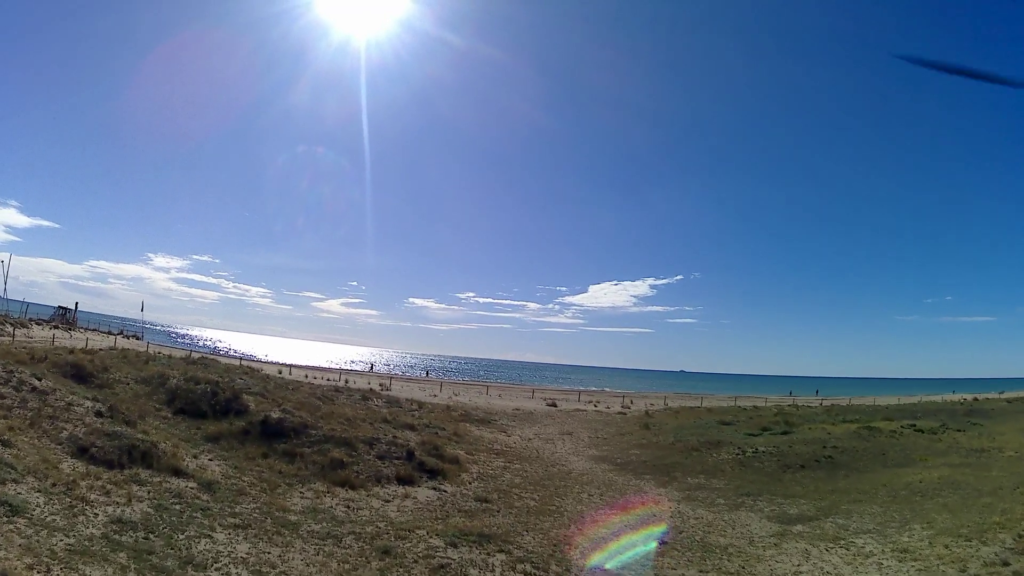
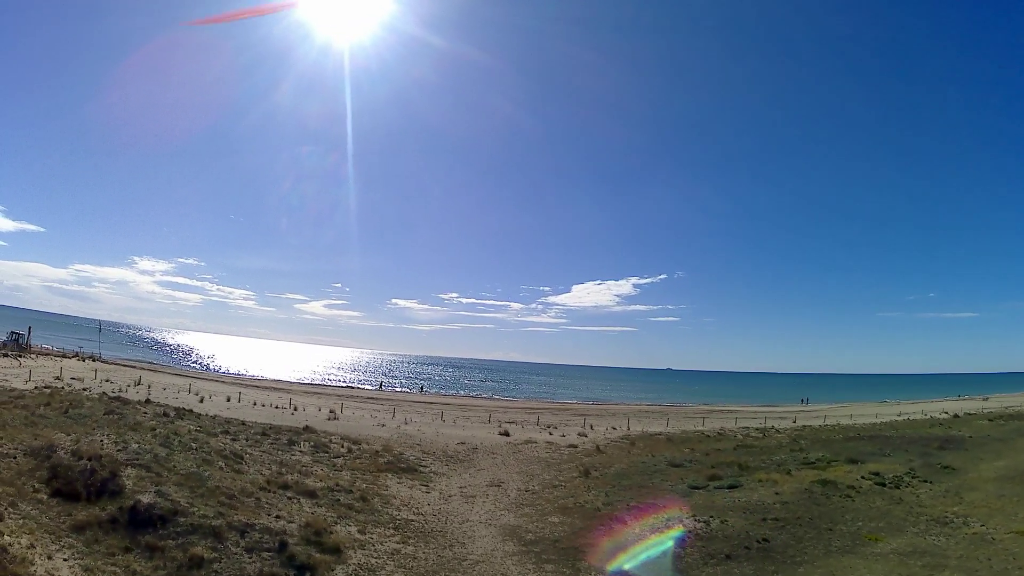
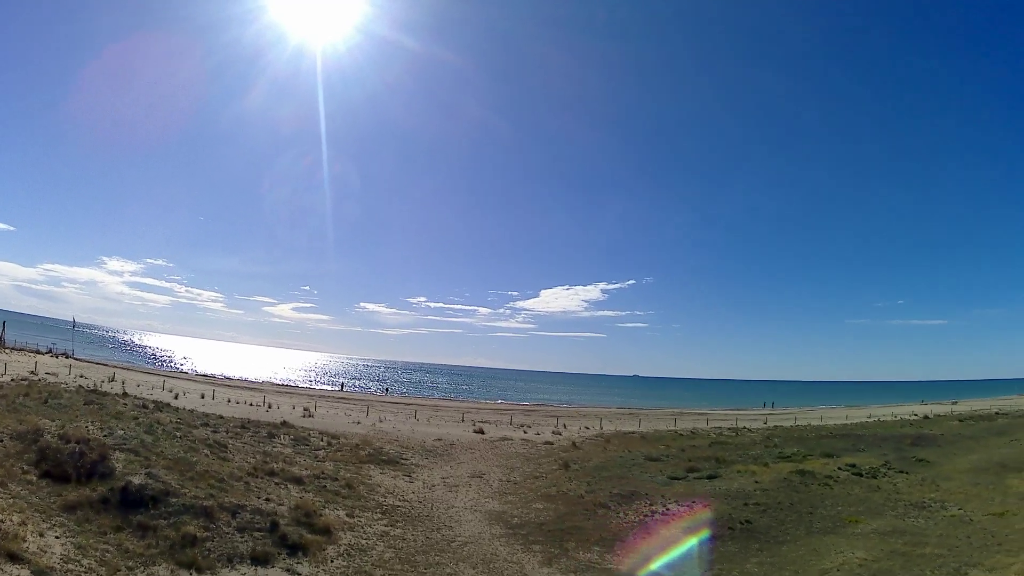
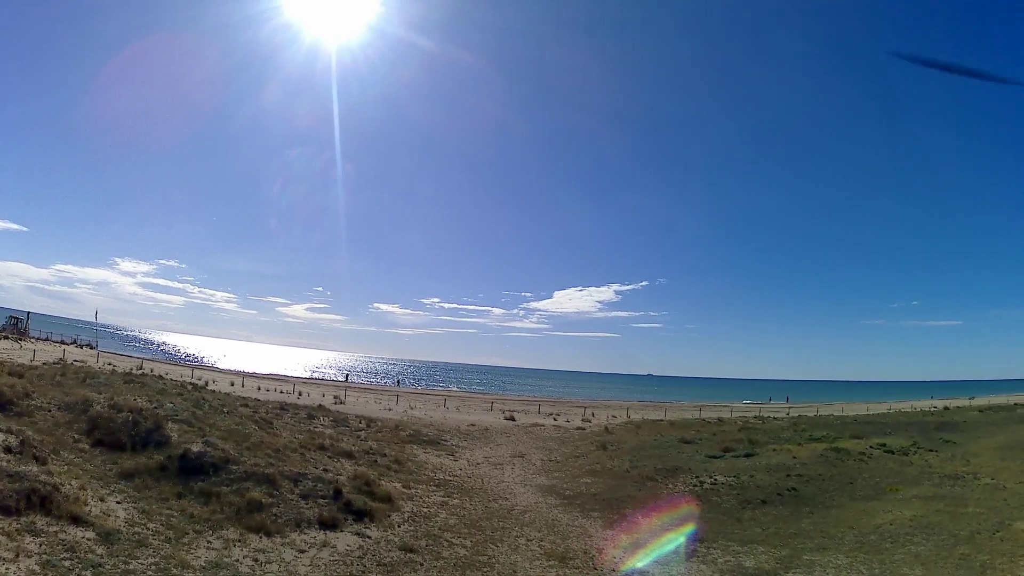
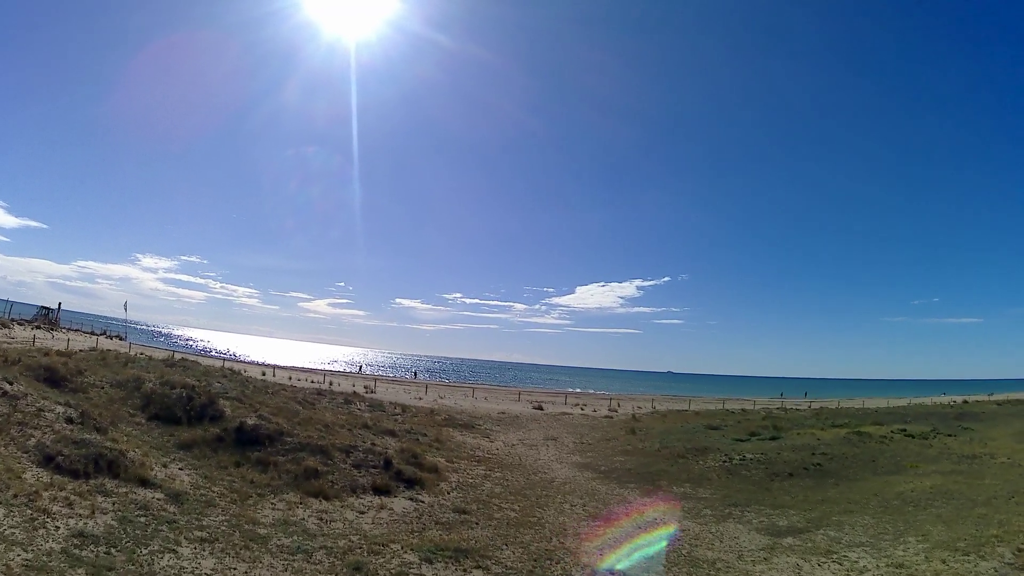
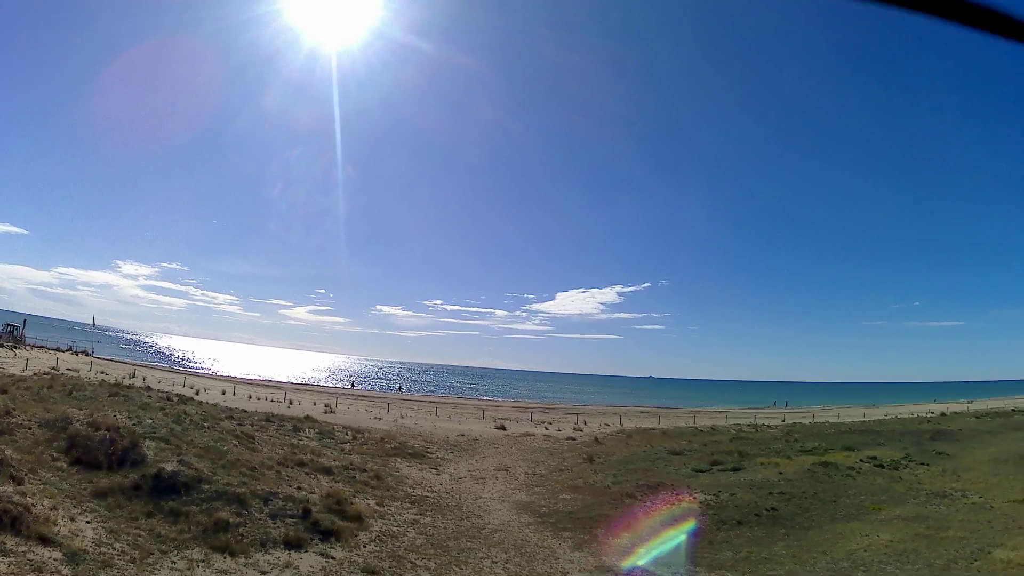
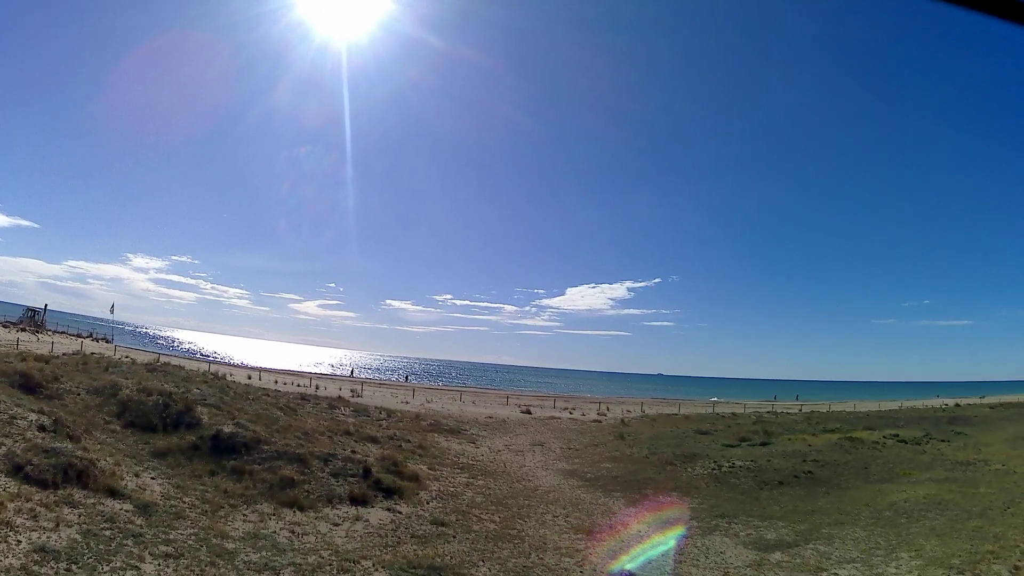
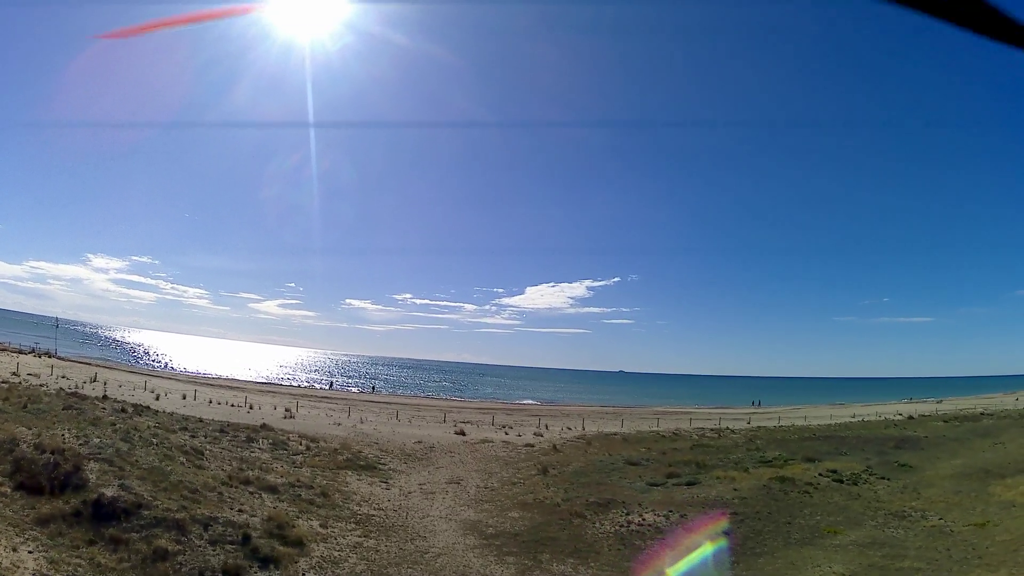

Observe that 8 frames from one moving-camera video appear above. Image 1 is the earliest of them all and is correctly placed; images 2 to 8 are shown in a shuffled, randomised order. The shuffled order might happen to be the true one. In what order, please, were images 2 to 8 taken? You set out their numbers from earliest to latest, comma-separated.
5, 7, 4, 6, 3, 8, 2
